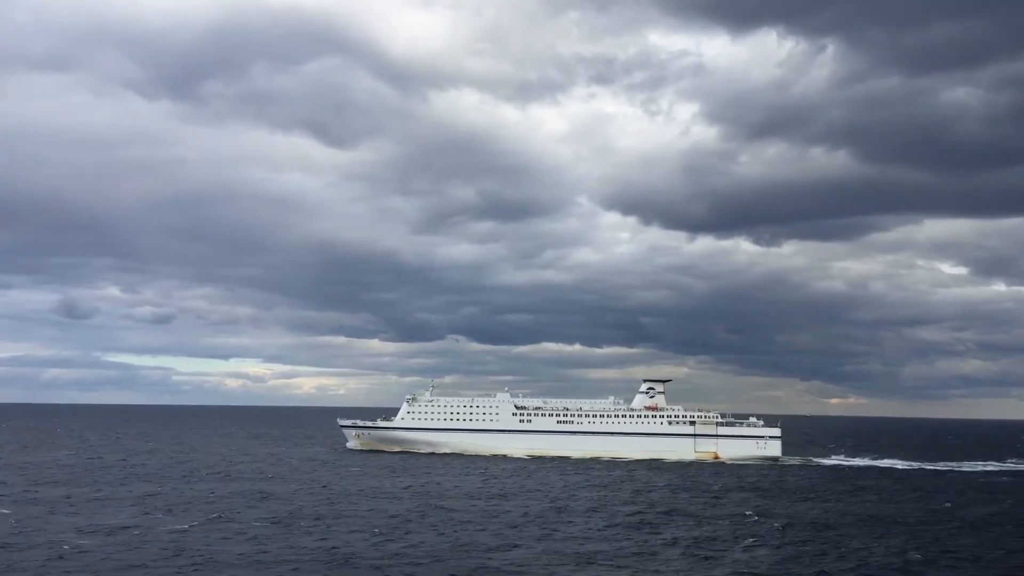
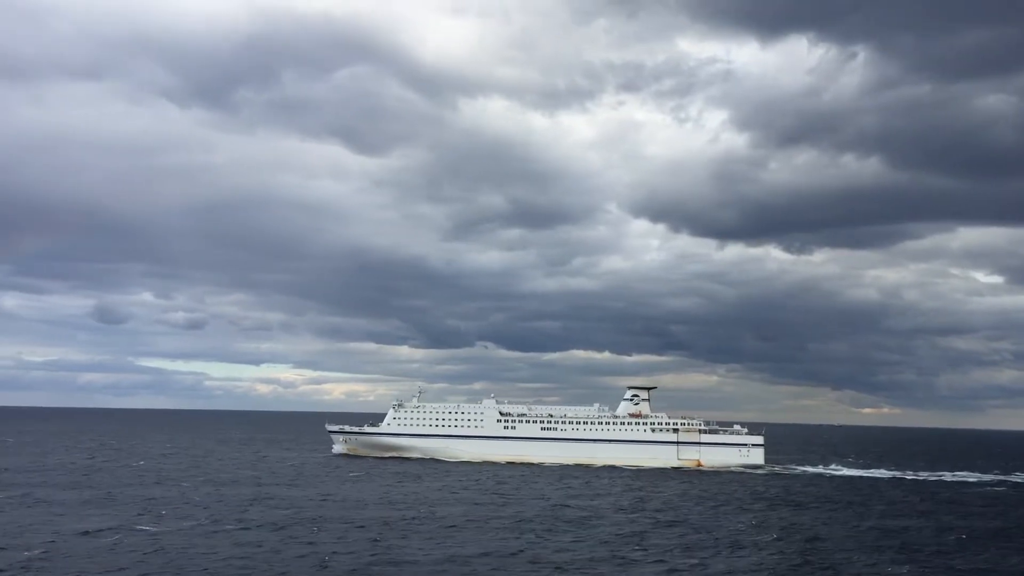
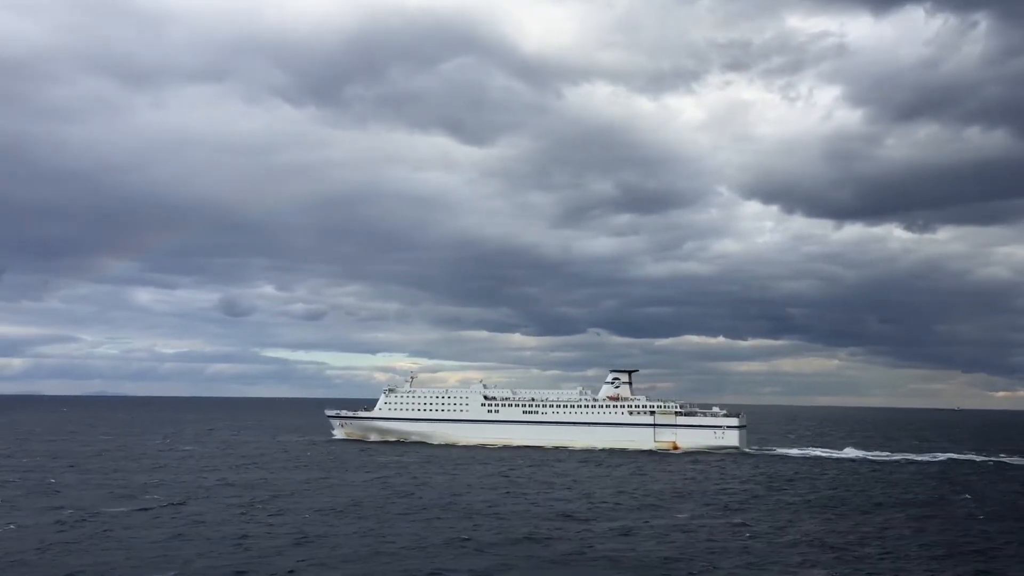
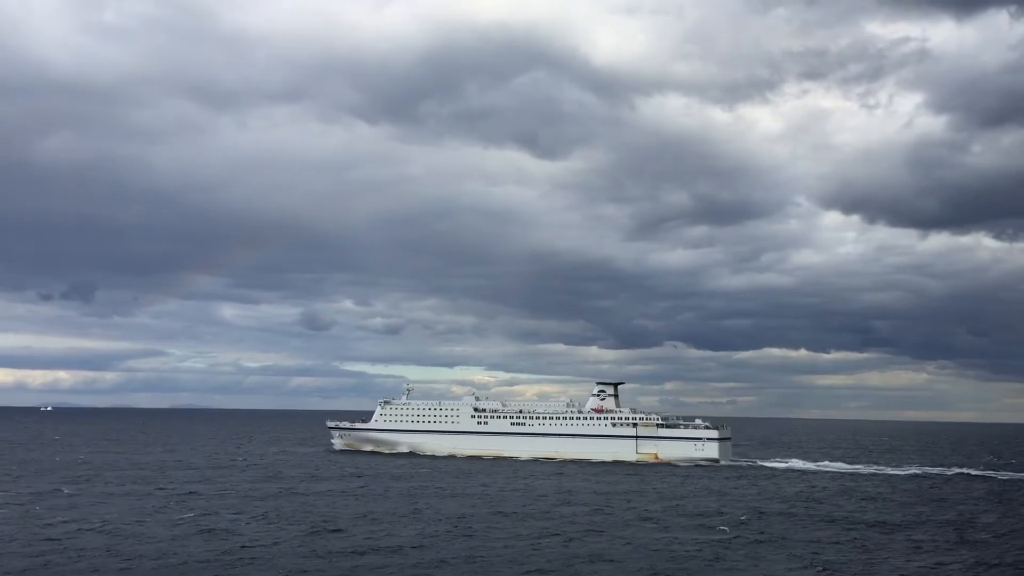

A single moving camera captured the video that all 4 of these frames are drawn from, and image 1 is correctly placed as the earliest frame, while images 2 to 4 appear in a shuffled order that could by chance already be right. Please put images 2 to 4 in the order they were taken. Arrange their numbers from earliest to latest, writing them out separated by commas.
2, 3, 4
